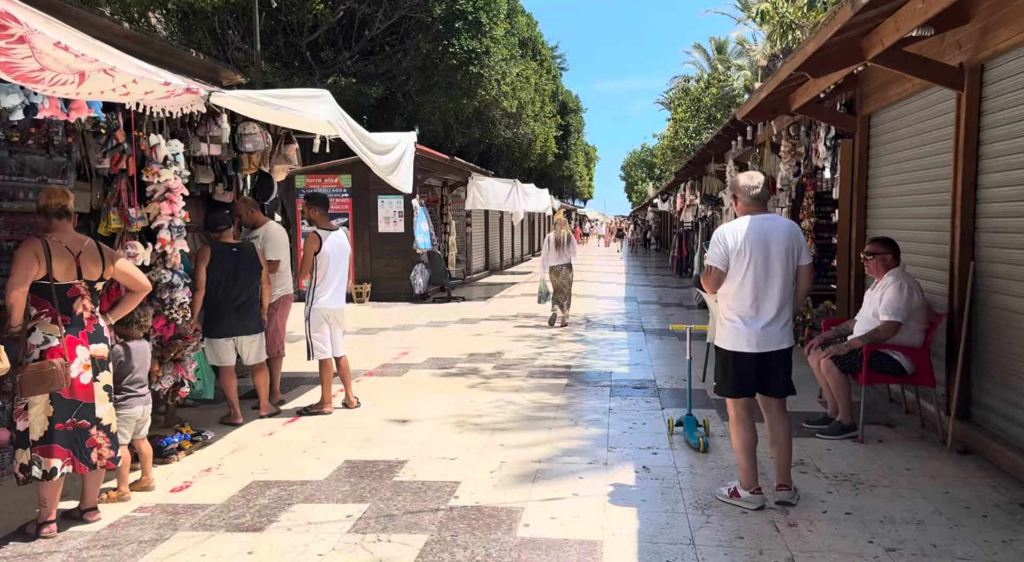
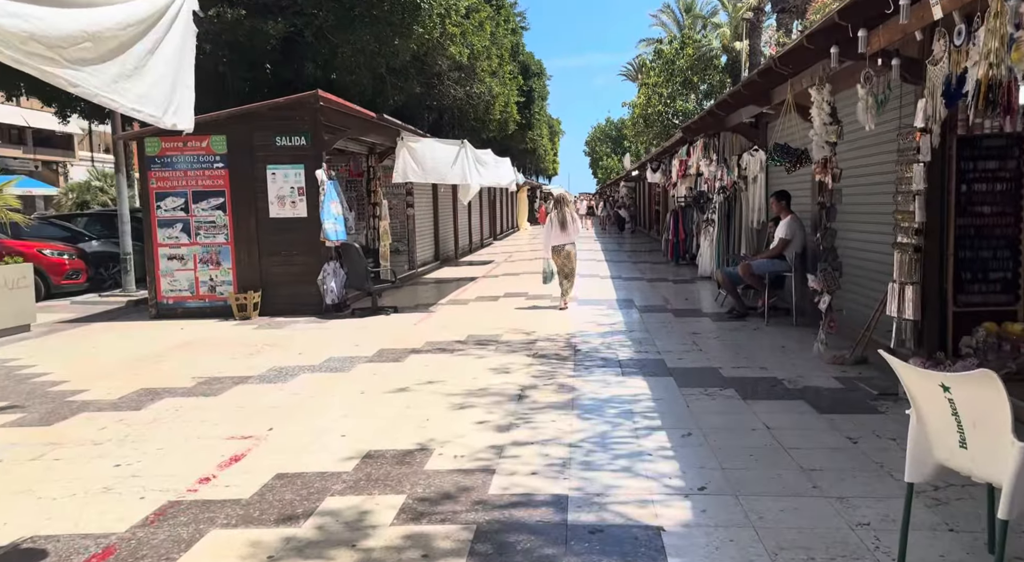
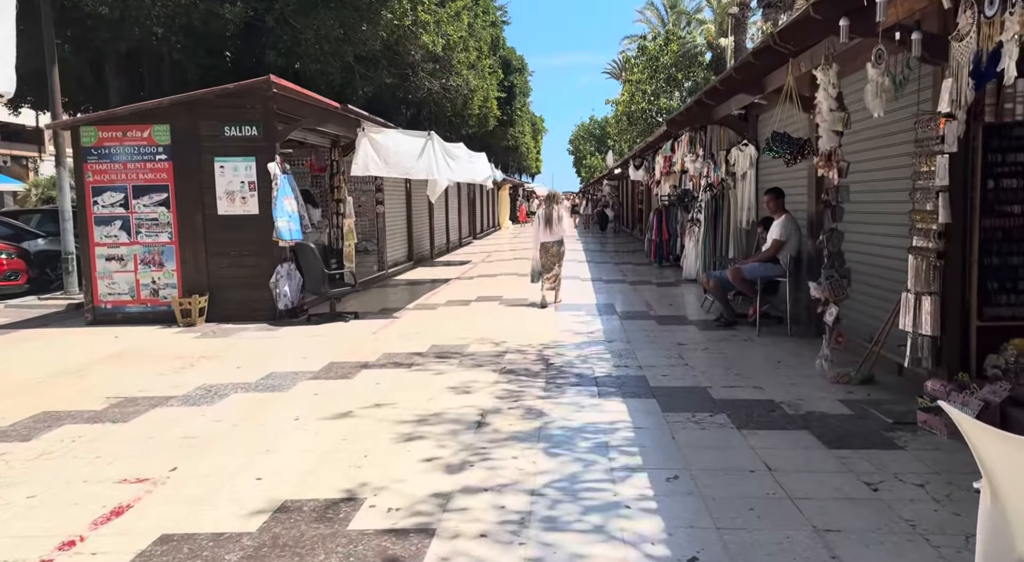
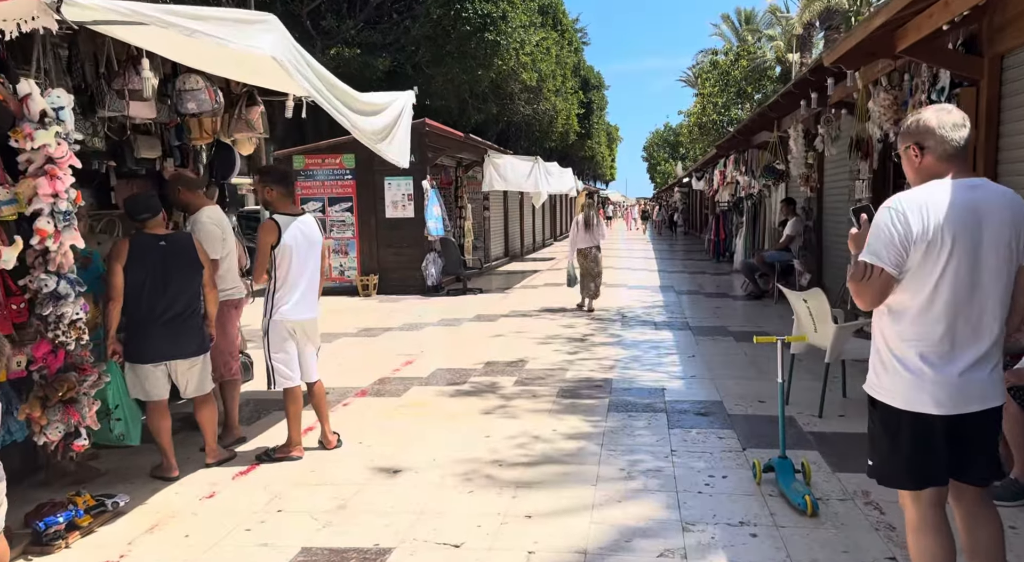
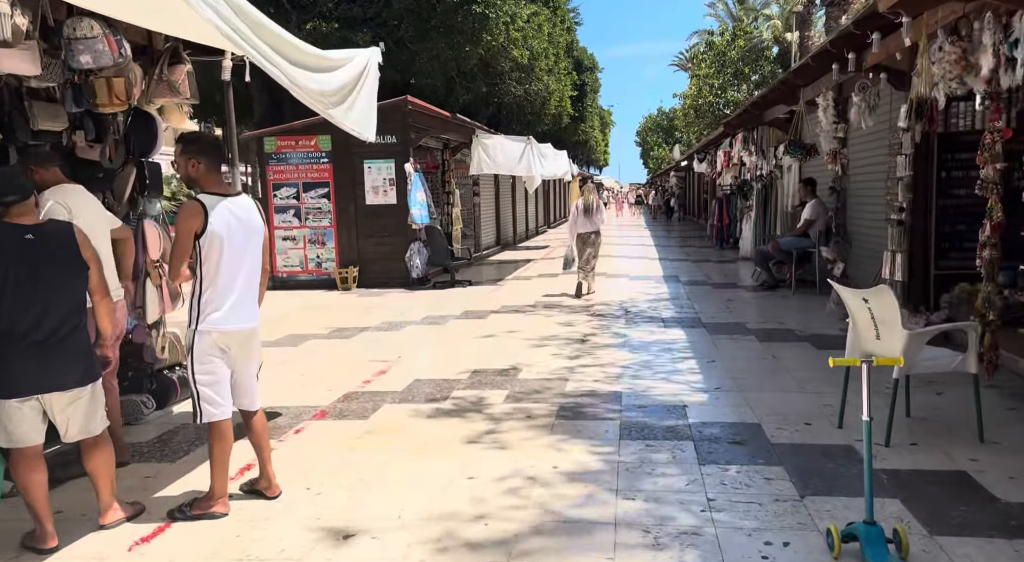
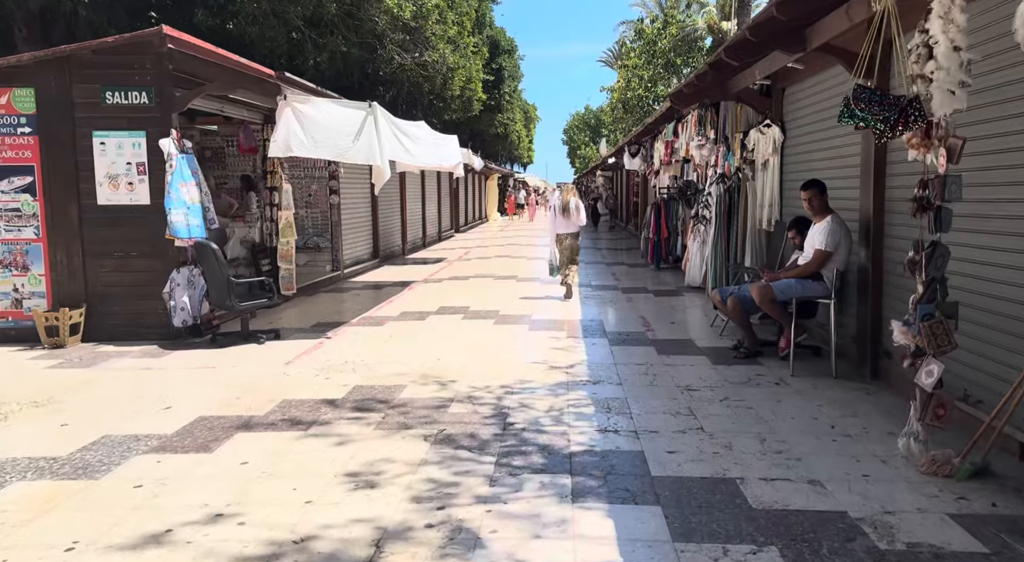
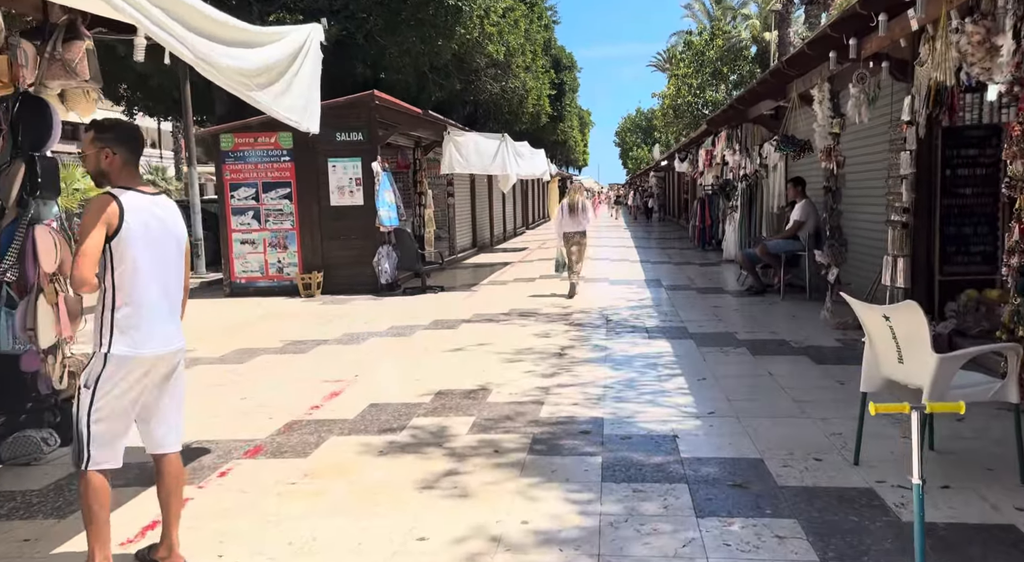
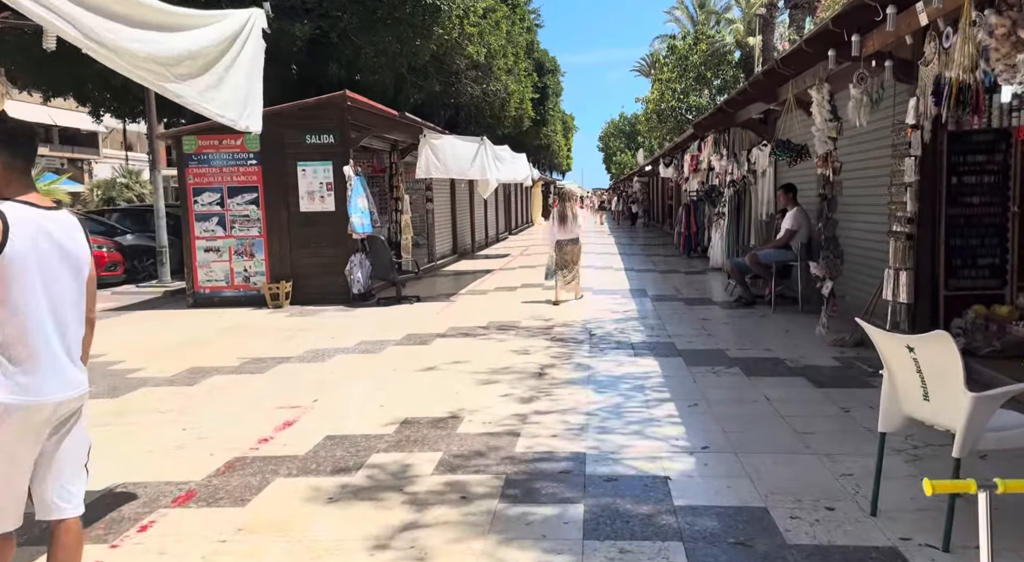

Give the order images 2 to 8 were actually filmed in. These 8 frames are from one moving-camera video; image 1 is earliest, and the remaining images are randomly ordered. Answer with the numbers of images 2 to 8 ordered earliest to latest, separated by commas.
4, 5, 7, 8, 2, 3, 6
